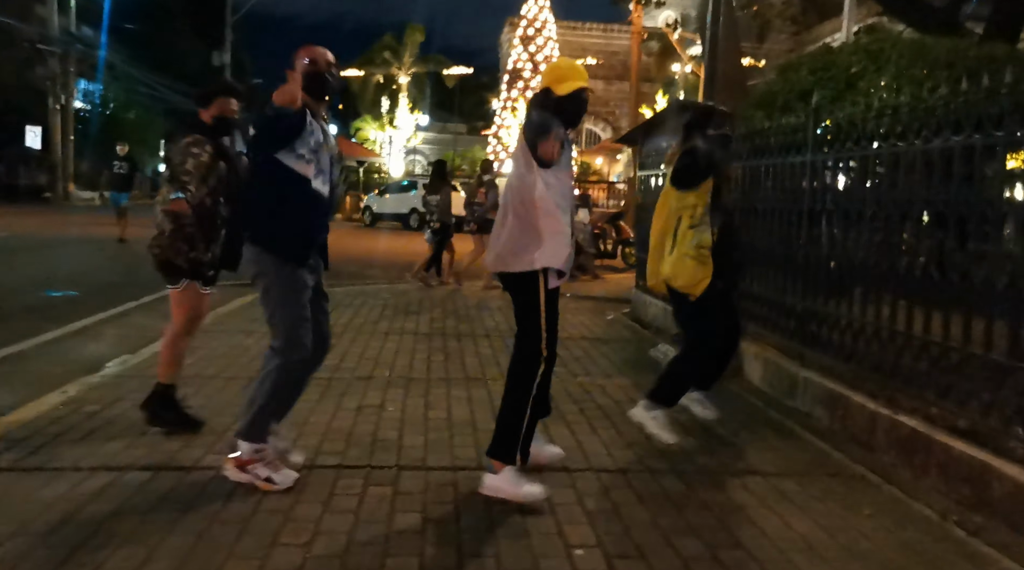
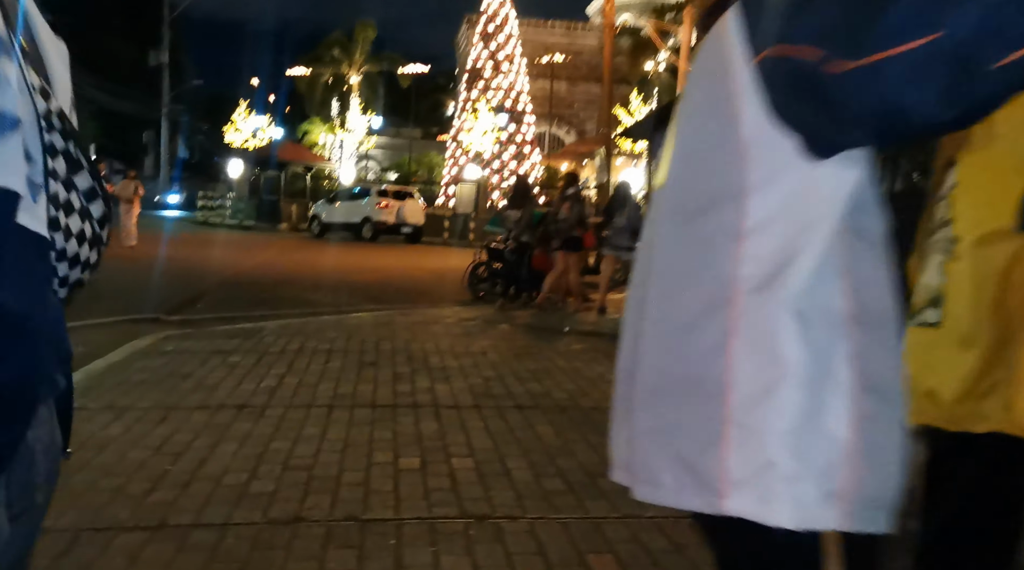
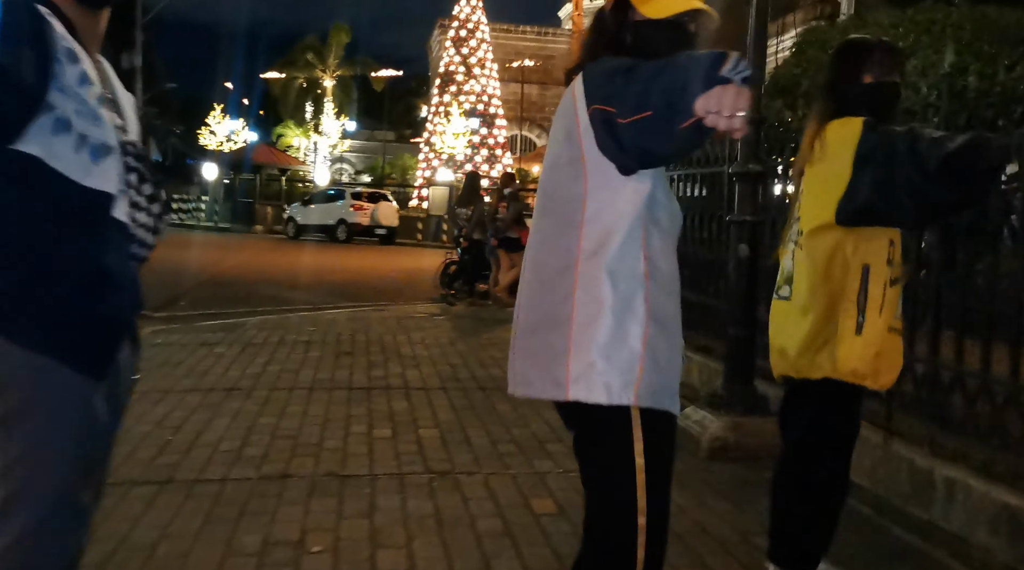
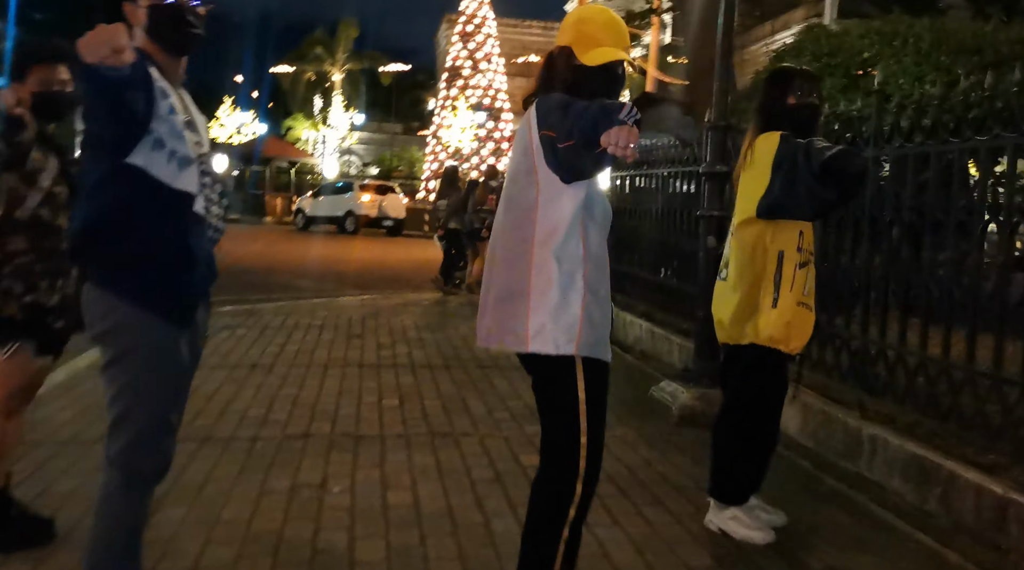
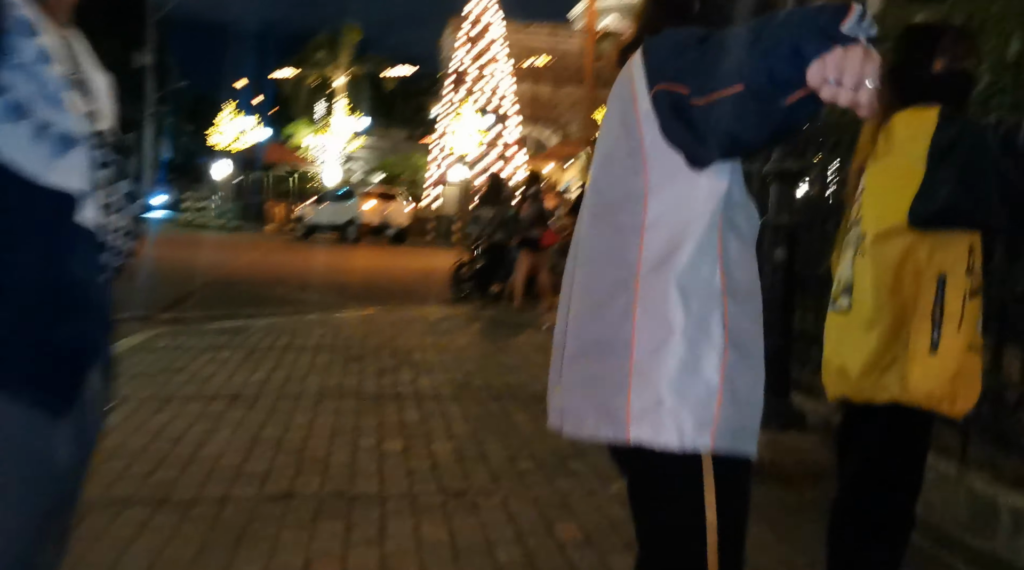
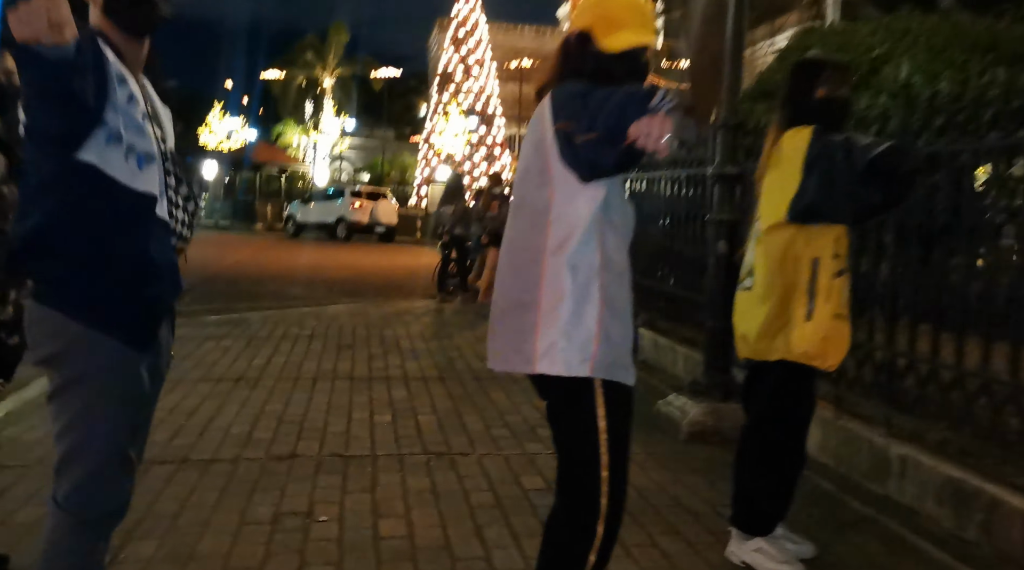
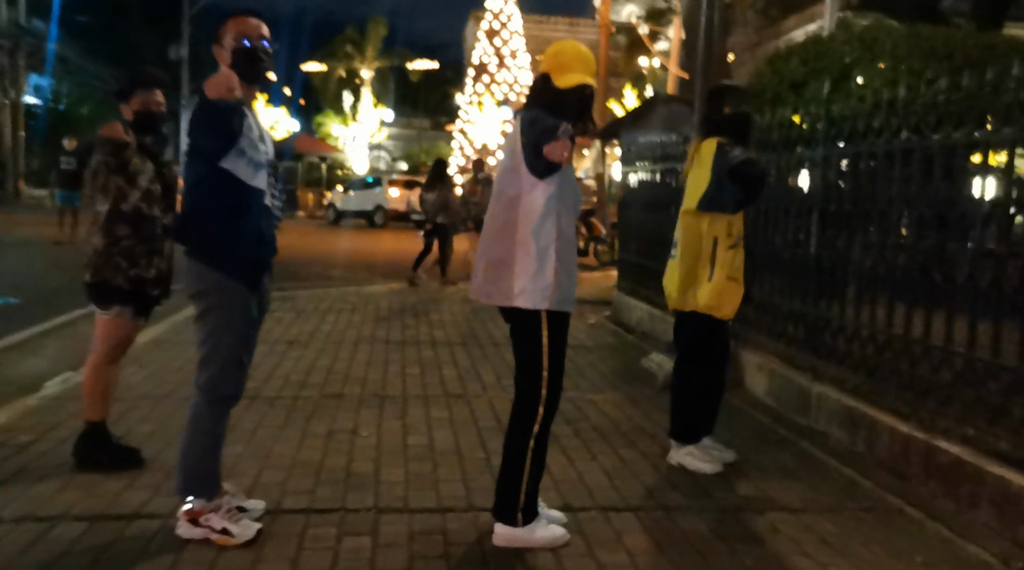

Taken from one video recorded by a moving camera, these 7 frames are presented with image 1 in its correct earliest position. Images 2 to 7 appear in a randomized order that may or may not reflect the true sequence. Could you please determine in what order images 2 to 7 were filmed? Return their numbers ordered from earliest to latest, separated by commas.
7, 4, 6, 3, 5, 2
